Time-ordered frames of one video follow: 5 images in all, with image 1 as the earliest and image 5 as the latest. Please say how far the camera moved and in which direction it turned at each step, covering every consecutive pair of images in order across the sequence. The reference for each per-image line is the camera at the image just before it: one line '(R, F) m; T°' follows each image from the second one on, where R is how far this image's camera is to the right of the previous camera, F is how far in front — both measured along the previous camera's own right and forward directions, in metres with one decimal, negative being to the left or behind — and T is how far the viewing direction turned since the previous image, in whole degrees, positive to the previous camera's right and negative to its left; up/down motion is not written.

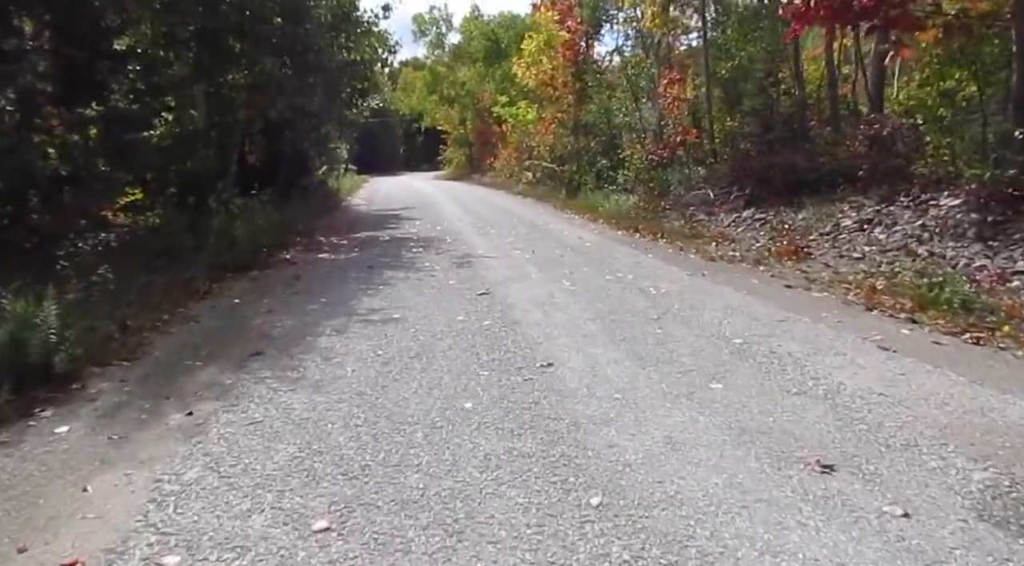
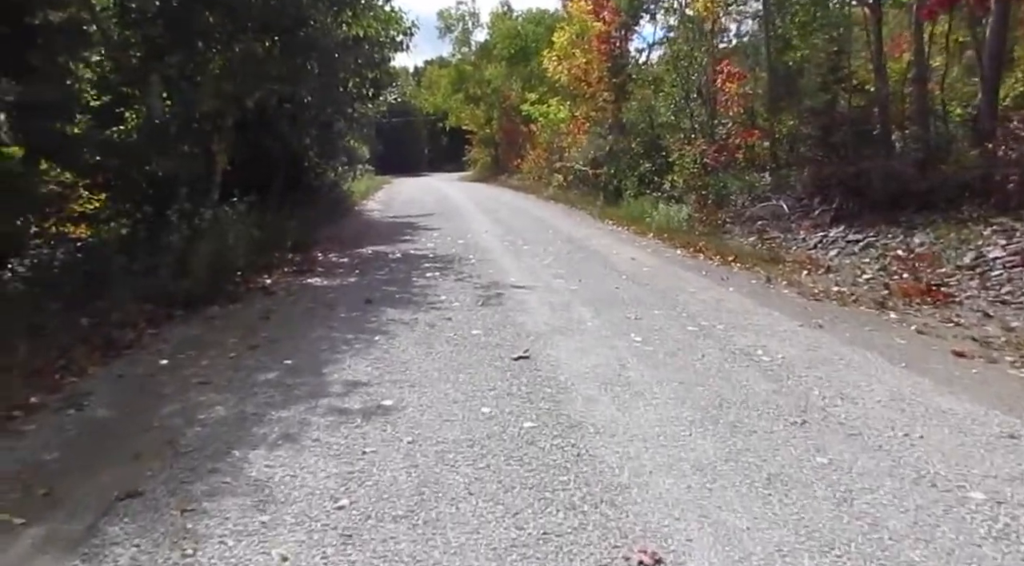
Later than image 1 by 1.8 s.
(-0.2, +2.8) m; -2°
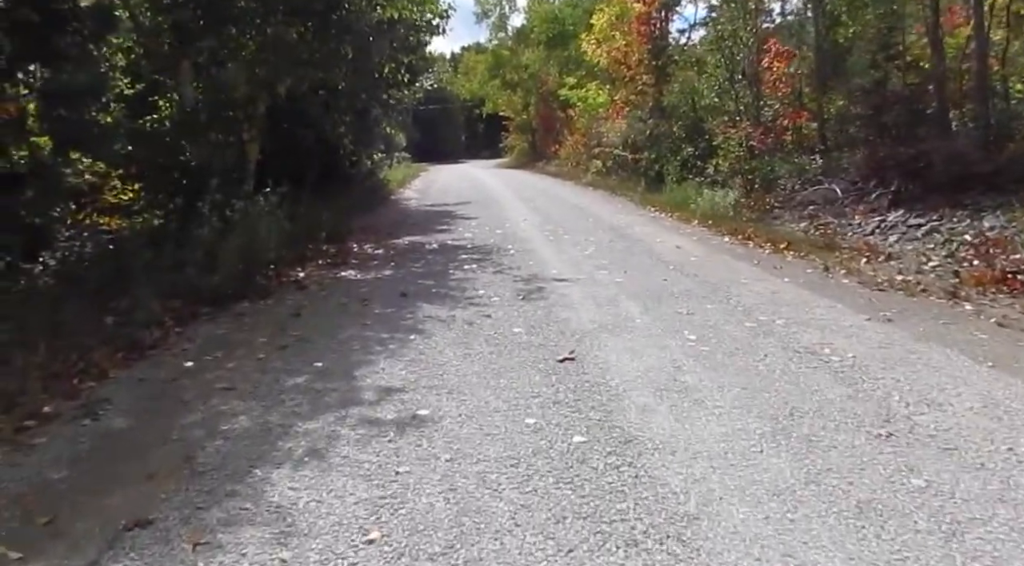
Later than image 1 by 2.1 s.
(0.0, +0.5) m; -3°
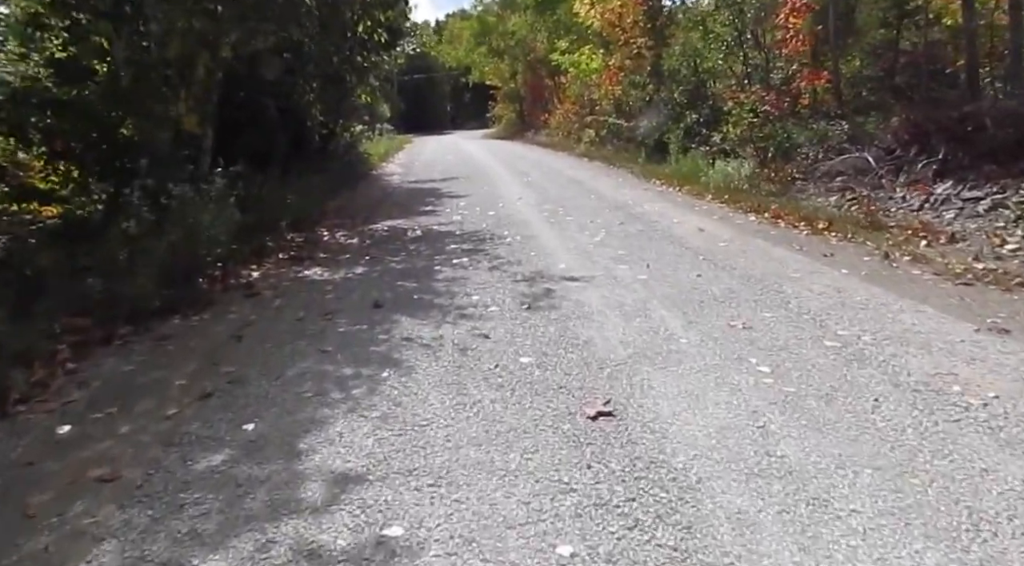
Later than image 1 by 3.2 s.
(-0.1, +1.8) m; +1°
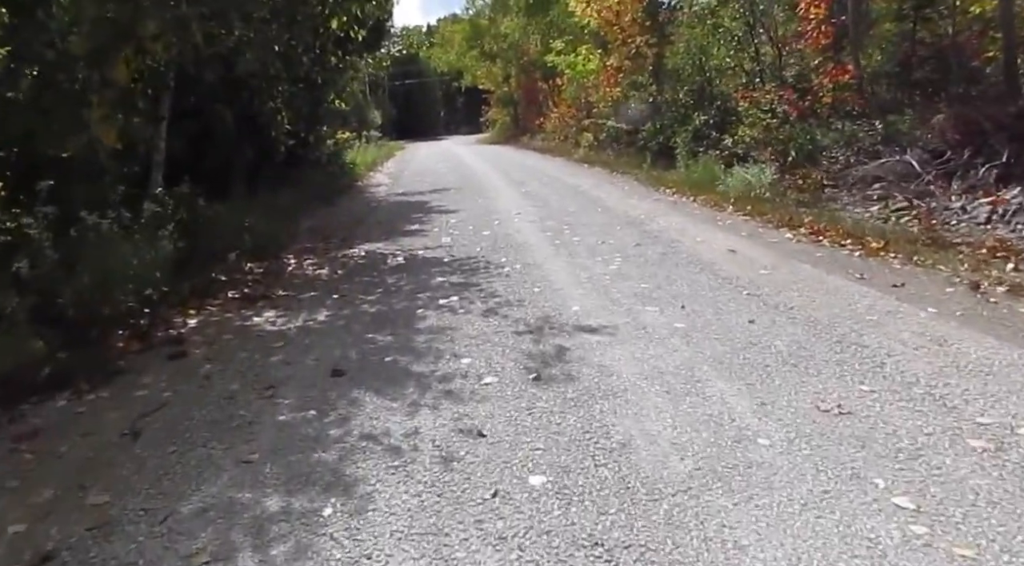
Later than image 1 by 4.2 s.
(0.0, +1.7) m; 0°
